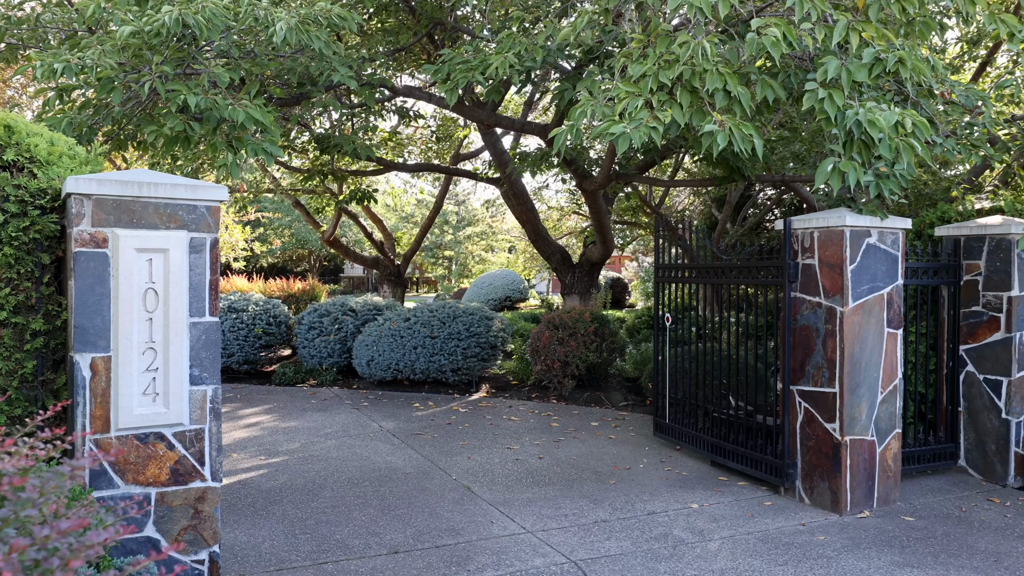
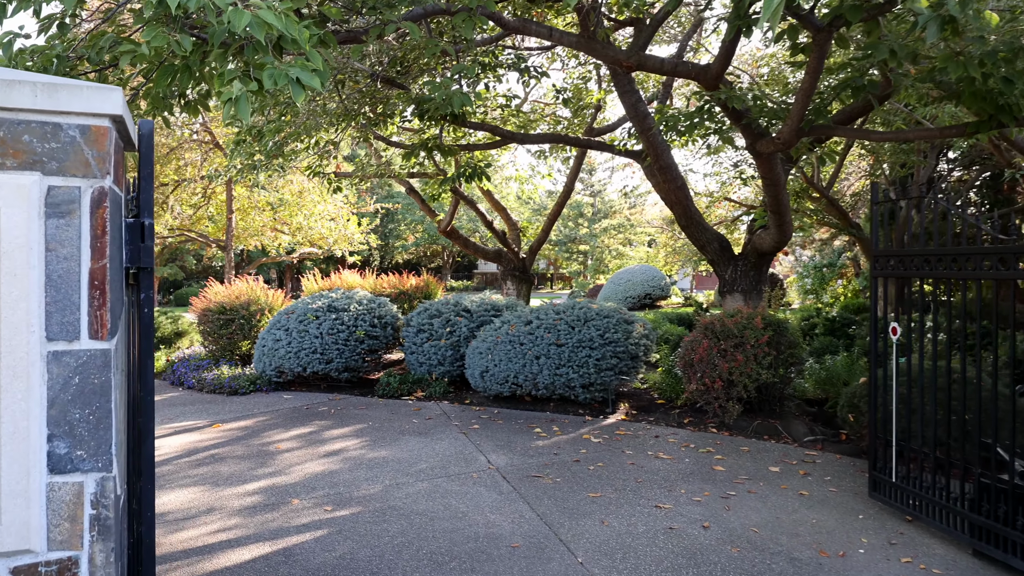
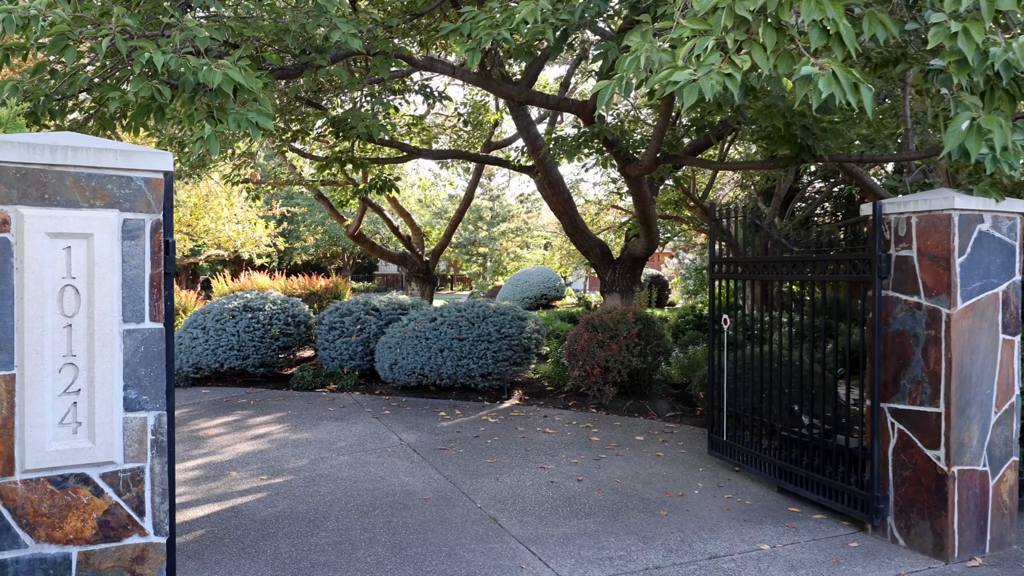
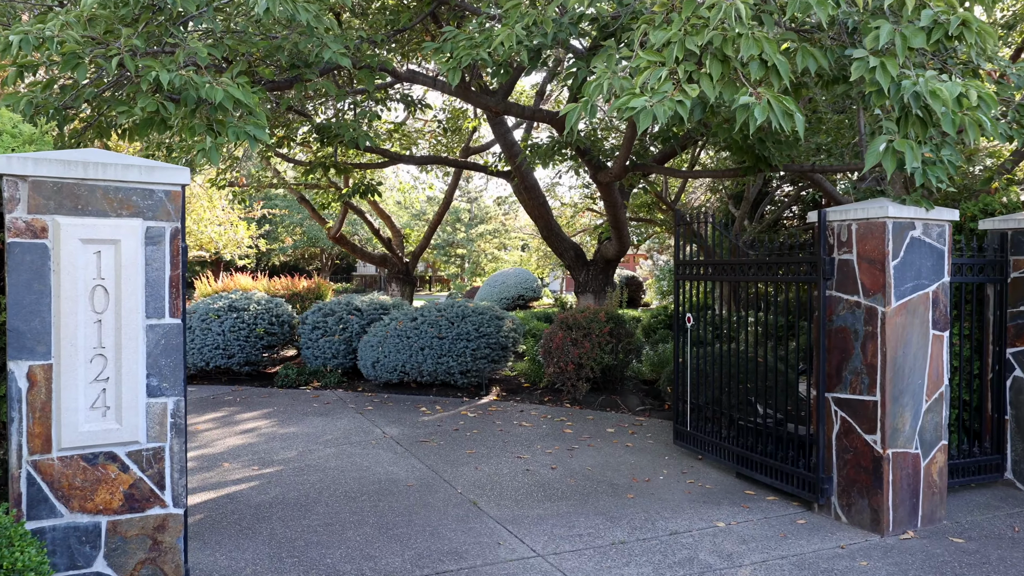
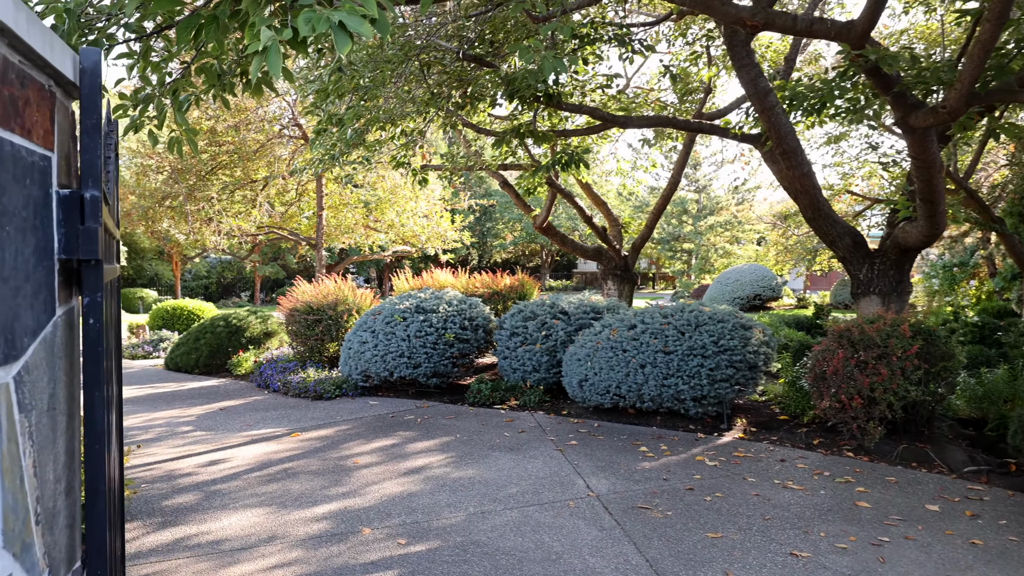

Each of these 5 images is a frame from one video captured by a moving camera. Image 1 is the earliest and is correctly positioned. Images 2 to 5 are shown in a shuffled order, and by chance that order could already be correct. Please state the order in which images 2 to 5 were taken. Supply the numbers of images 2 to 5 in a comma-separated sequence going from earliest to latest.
4, 3, 2, 5
